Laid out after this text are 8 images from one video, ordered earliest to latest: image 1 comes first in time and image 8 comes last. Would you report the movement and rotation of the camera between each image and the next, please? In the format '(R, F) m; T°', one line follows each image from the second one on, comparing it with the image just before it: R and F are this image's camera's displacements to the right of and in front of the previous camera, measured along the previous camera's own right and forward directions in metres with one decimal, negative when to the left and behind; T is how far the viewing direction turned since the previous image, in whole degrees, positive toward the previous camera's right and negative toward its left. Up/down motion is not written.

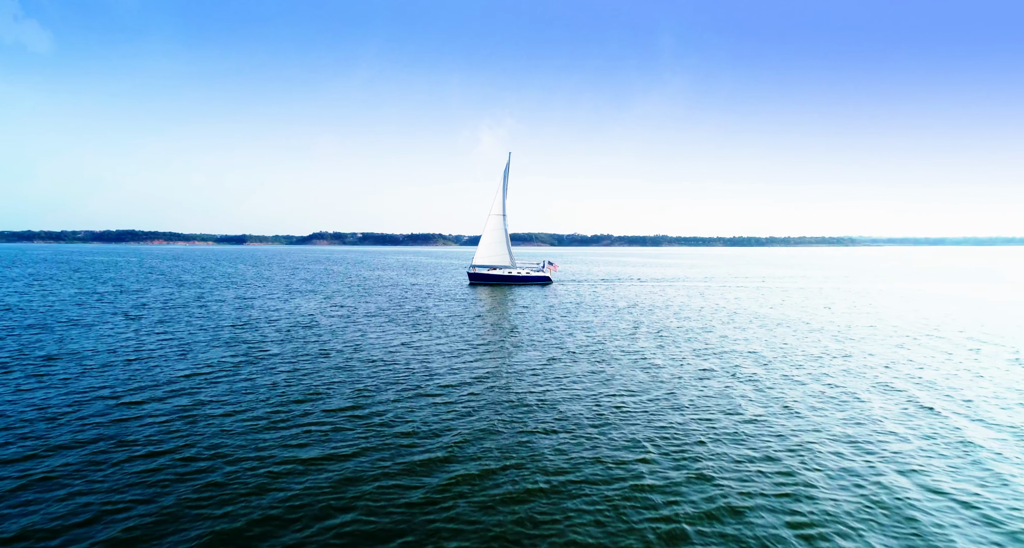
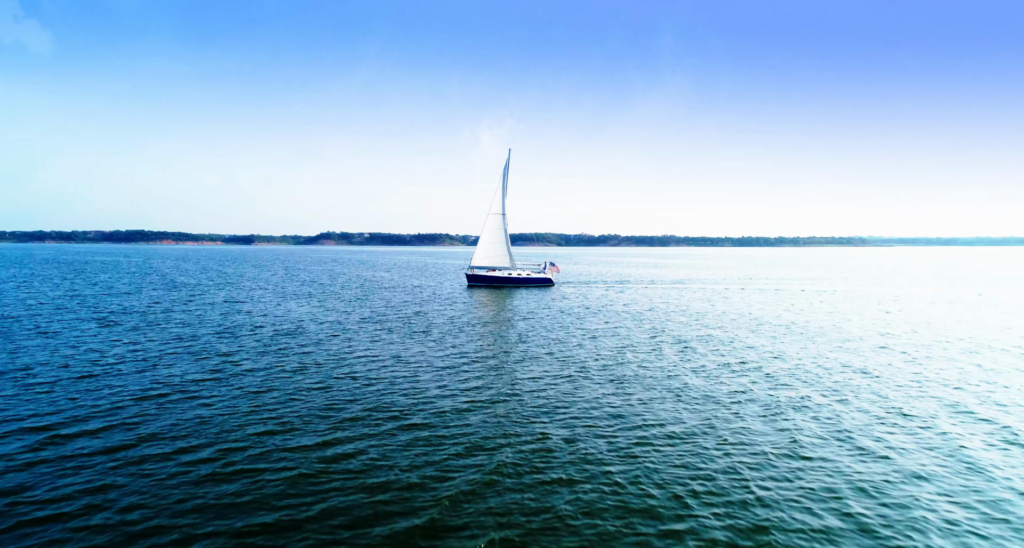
(-0.1, +3.6) m; 0°
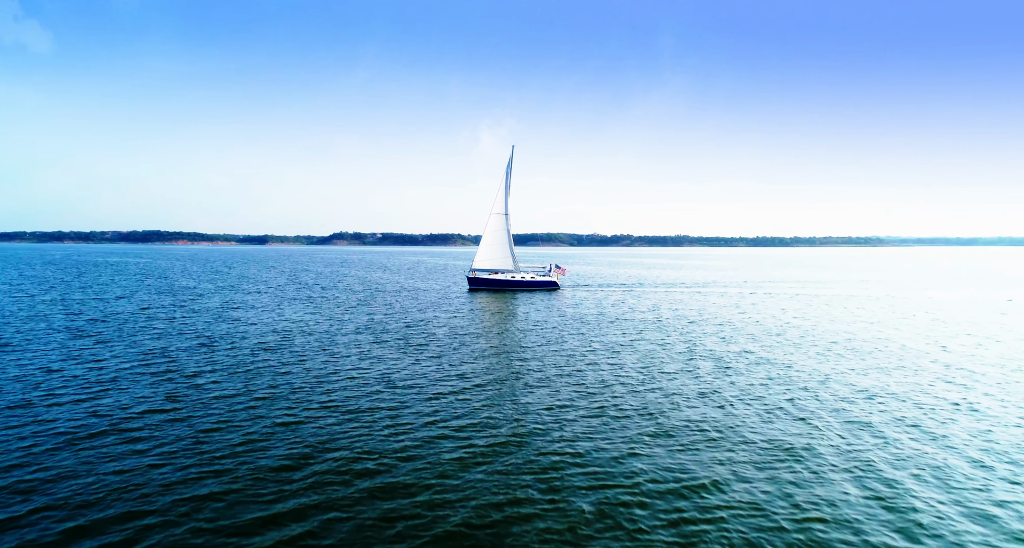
(-0.1, +4.2) m; -1°
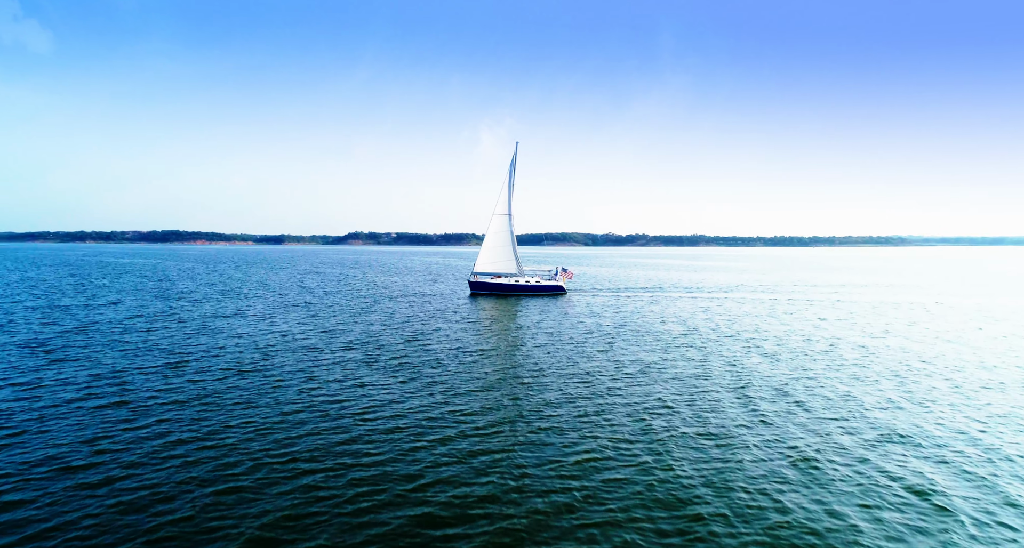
(0.0, +4.9) m; -1°
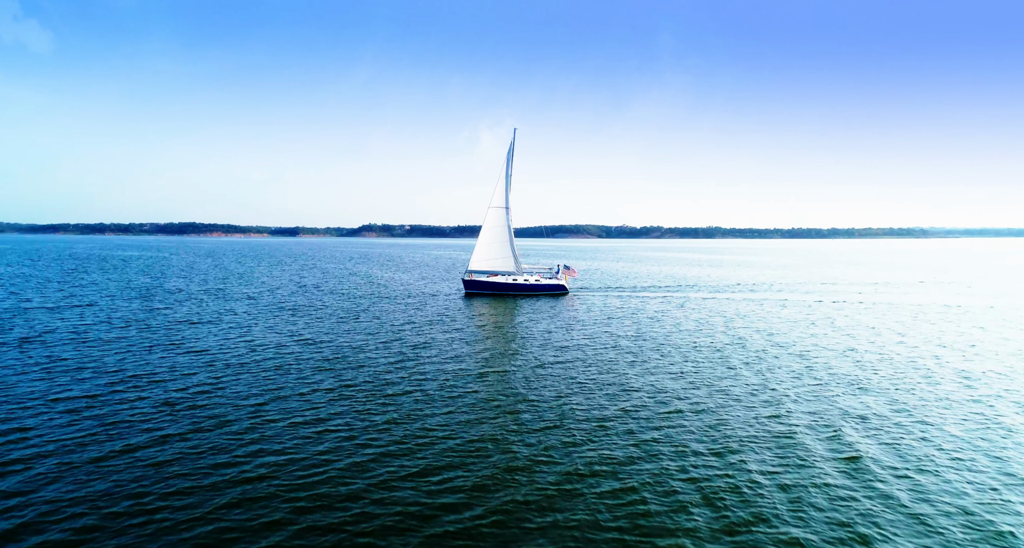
(0.0, +7.0) m; -1°
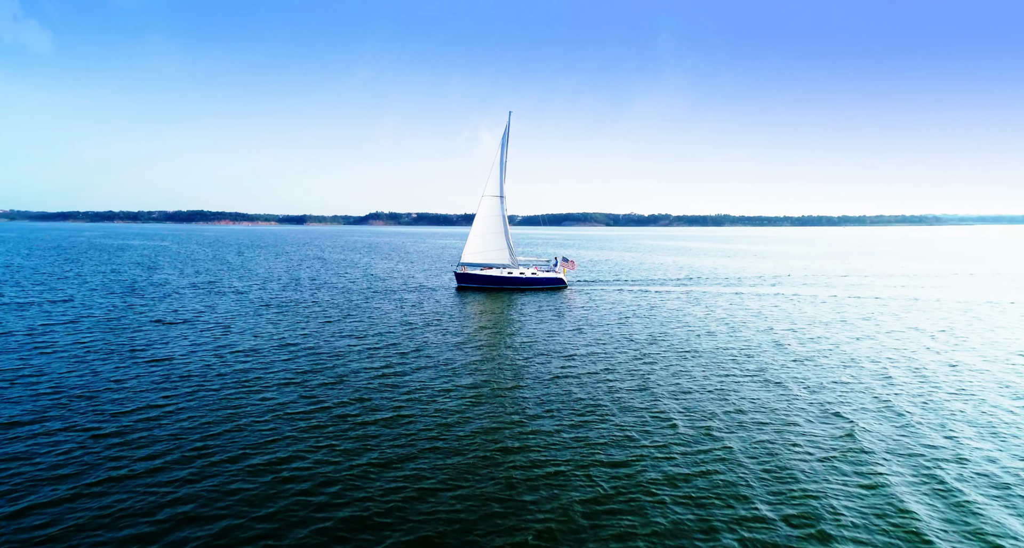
(0.0, +5.0) m; 0°
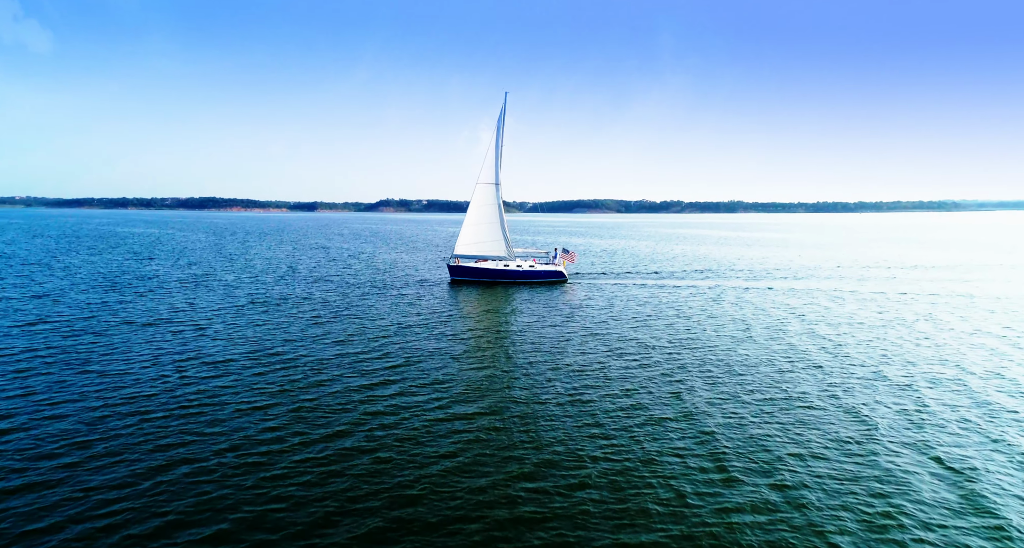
(0.0, +5.4) m; -1°
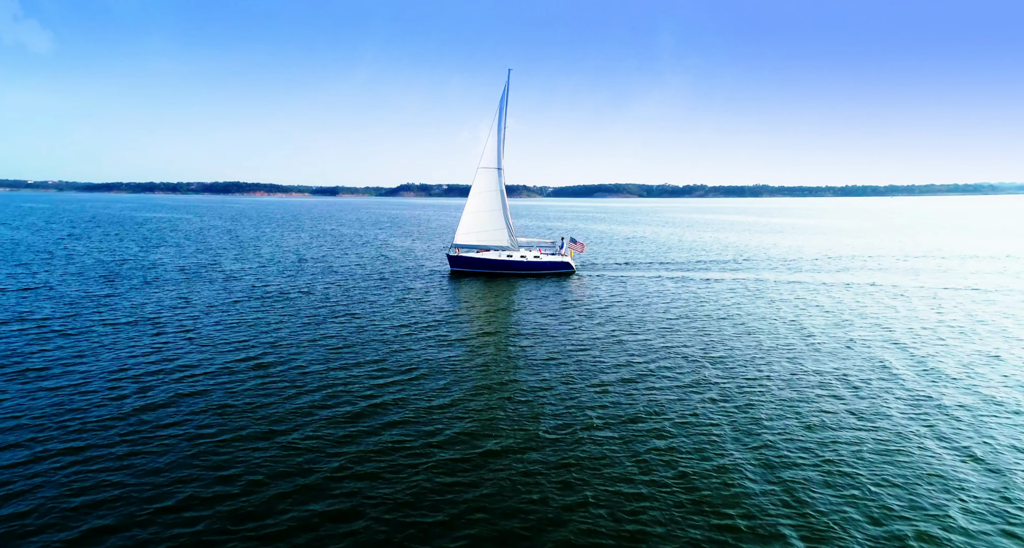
(-0.1, +5.3) m; -2°
